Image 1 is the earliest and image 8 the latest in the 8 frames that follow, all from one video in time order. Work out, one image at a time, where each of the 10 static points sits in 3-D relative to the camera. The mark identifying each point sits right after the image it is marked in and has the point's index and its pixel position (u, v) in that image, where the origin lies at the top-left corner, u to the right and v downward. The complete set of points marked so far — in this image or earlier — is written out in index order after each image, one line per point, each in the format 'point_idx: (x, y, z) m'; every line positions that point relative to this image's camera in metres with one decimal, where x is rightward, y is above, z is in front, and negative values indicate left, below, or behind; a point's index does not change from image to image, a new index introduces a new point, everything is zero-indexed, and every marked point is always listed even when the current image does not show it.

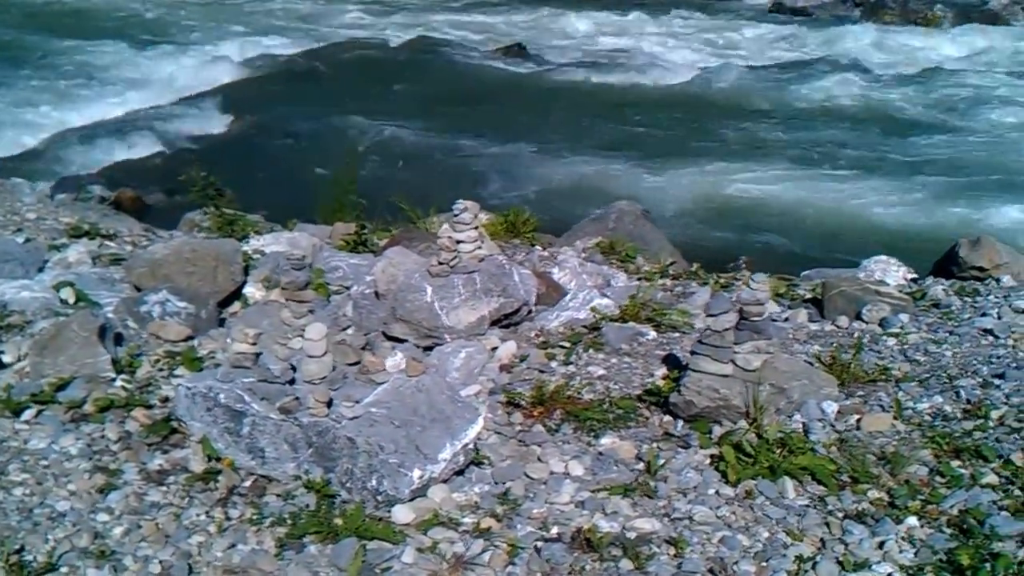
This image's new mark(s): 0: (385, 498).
0: (-0.5, -0.9, +5.4) m
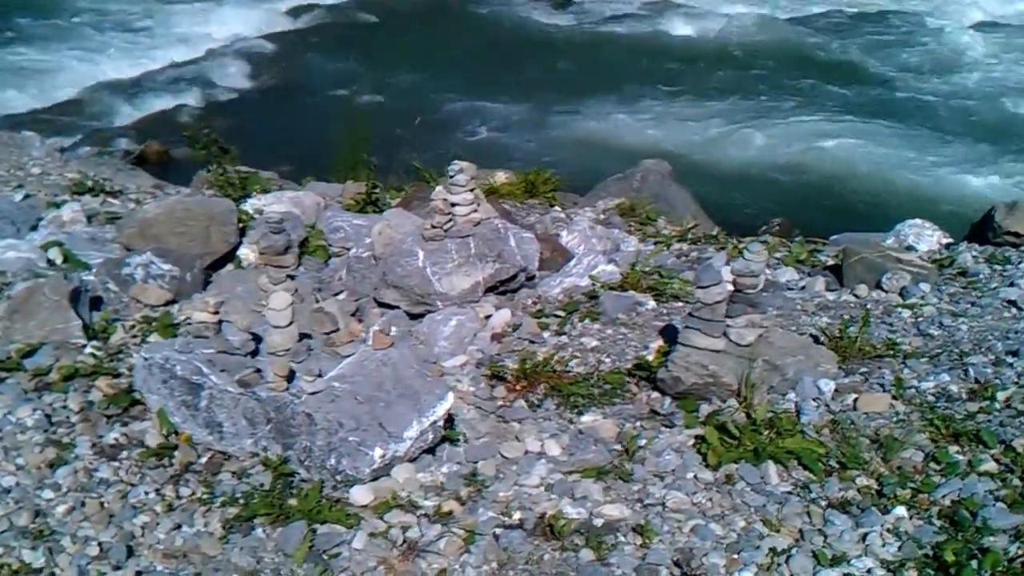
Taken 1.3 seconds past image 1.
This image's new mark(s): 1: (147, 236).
0: (-0.7, -0.8, +5.2) m
1: (-2.2, +0.3, +7.7) m
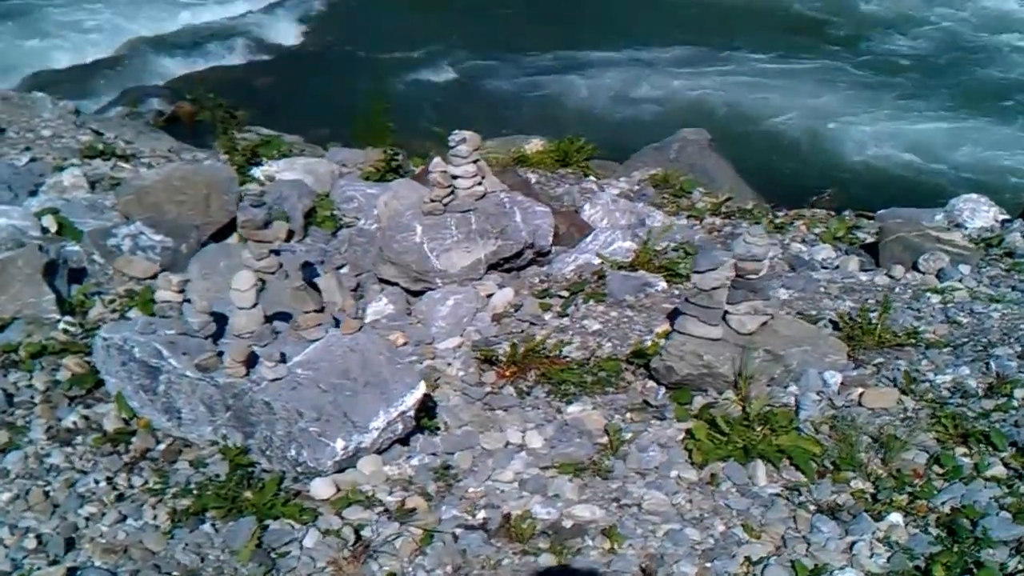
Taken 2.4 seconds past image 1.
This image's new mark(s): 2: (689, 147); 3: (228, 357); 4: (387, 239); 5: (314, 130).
0: (-0.8, -0.7, +5.0) m
1: (-2.2, +0.5, +7.6) m
2: (+1.6, +1.2, +10.5) m
3: (-1.1, -0.3, +5.1) m
4: (-0.7, +0.3, +7.2) m
5: (-1.9, +1.5, +11.4) m
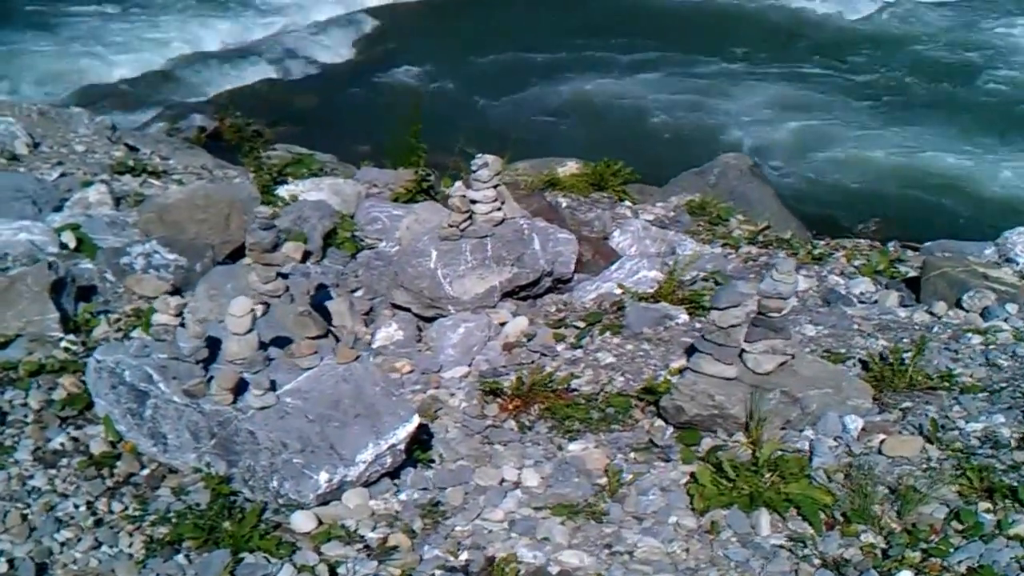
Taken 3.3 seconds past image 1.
0: (-0.9, -0.8, +4.8) m
1: (-2.1, +0.4, +7.5) m
2: (+1.8, +0.9, +10.2) m
3: (-1.2, -0.4, +4.9) m
4: (-0.6, +0.1, +7.0) m
5: (-1.5, +1.3, +11.3) m
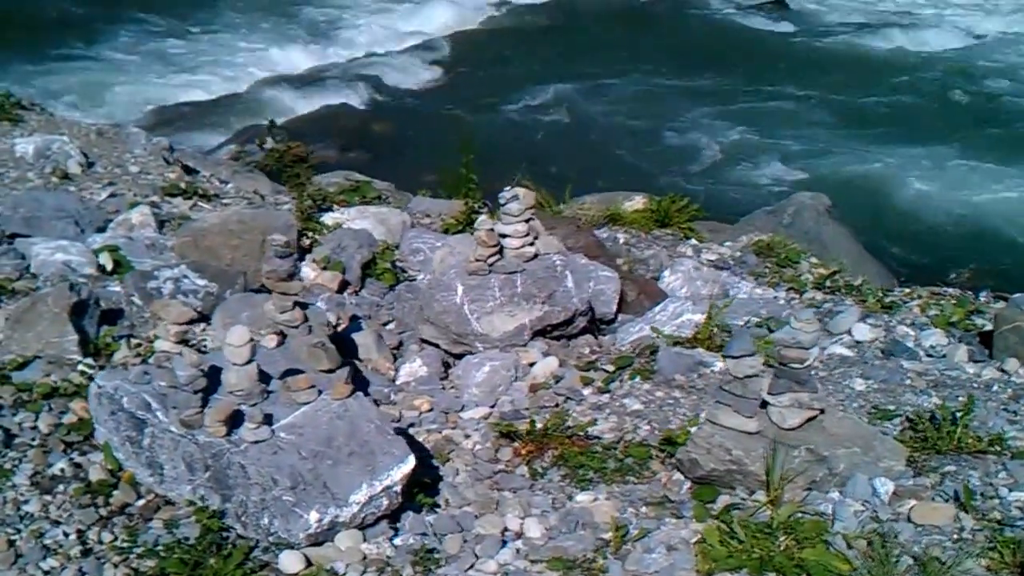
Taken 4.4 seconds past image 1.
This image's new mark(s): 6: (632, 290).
0: (-0.9, -0.9, +4.7) m
1: (-1.8, +0.3, +7.5) m
2: (+2.2, +0.6, +9.9) m
3: (-1.2, -0.5, +4.8) m
4: (-0.5, 0.0, +6.9) m
5: (-1.0, +1.0, +11.3) m
6: (+0.8, 0.0, +8.2) m
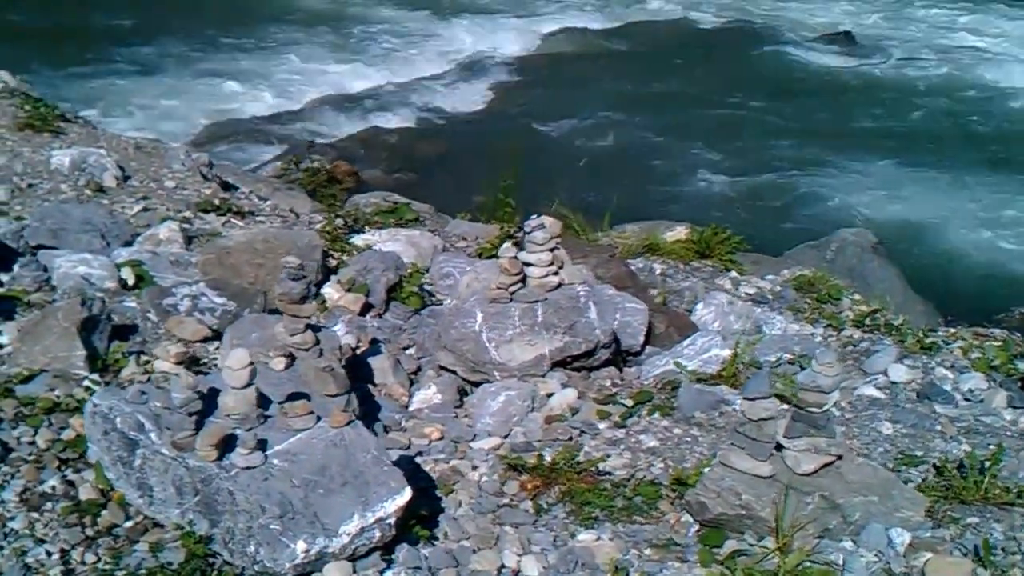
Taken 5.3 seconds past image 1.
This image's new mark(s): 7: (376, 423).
0: (-0.9, -1.0, +4.6) m
1: (-1.7, +0.1, +7.4) m
2: (+2.5, +0.3, +9.7) m
3: (-1.2, -0.6, +4.7) m
4: (-0.3, -0.2, +6.8) m
5: (-0.7, +0.8, +11.2) m
6: (+0.9, -0.2, +8.0) m
7: (-0.7, -0.7, +6.1) m
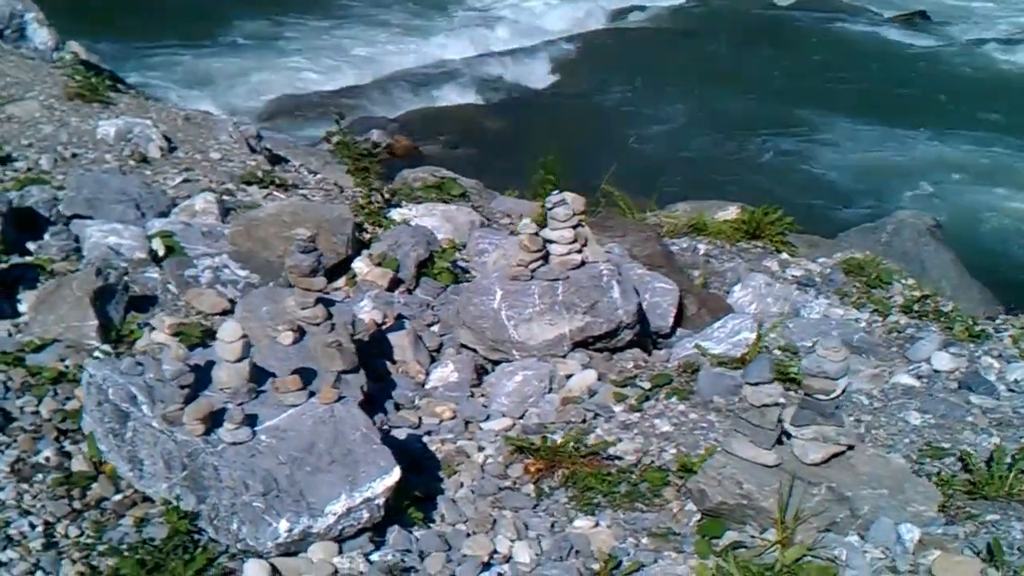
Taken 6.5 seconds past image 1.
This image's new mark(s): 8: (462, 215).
0: (-1.0, -0.9, +4.5) m
1: (-1.5, +0.3, +7.4) m
2: (+2.8, +0.4, +9.4) m
3: (-1.2, -0.5, +4.7) m
4: (-0.2, -0.1, +6.7) m
5: (-0.2, +1.0, +11.1) m
6: (+1.1, -0.1, +7.8) m
7: (-0.6, -0.5, +6.1) m
8: (-0.3, +0.5, +8.6) m
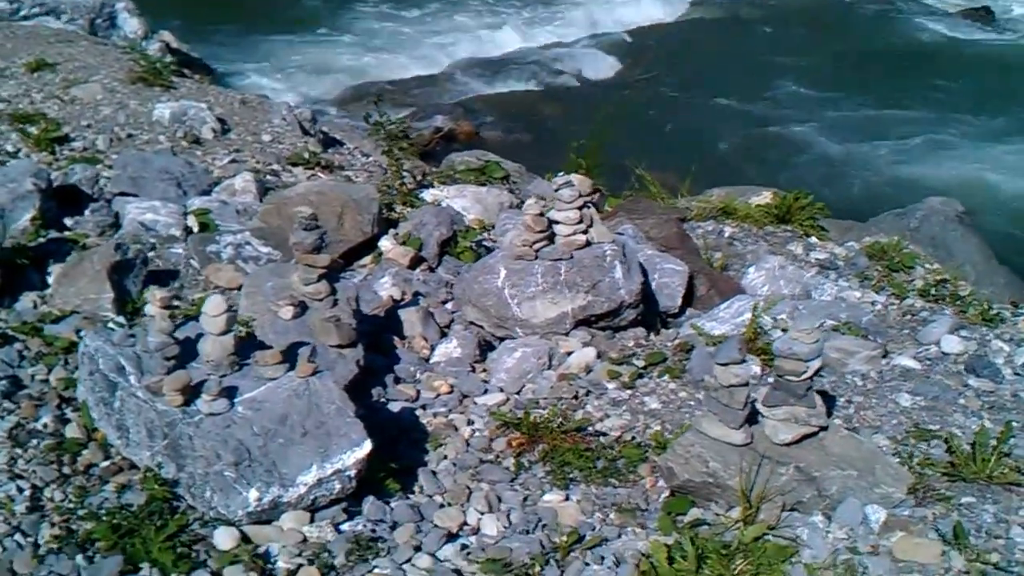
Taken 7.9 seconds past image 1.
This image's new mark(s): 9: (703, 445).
0: (-1.1, -0.8, +4.8) m
1: (-1.4, +0.5, +7.6) m
2: (+3.1, +0.5, +9.2) m
3: (-1.3, -0.4, +5.0) m
4: (-0.2, +0.1, +6.8) m
5: (+0.2, +1.2, +11.2) m
6: (+1.3, 0.0, +7.8) m
7: (-0.6, -0.4, +6.3) m
8: (-0.1, +0.6, +8.7) m
9: (+0.8, -0.6, +5.1) m
